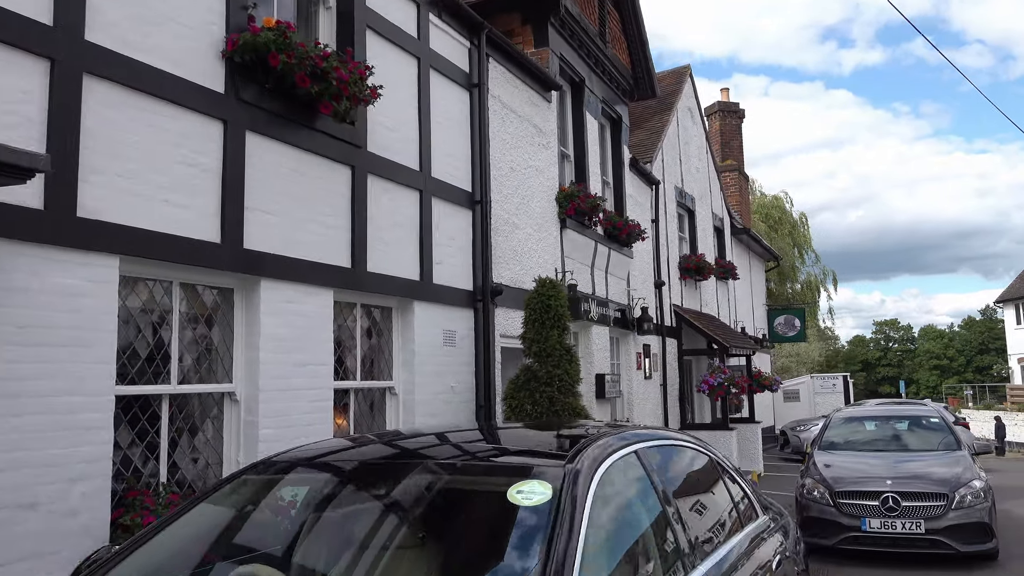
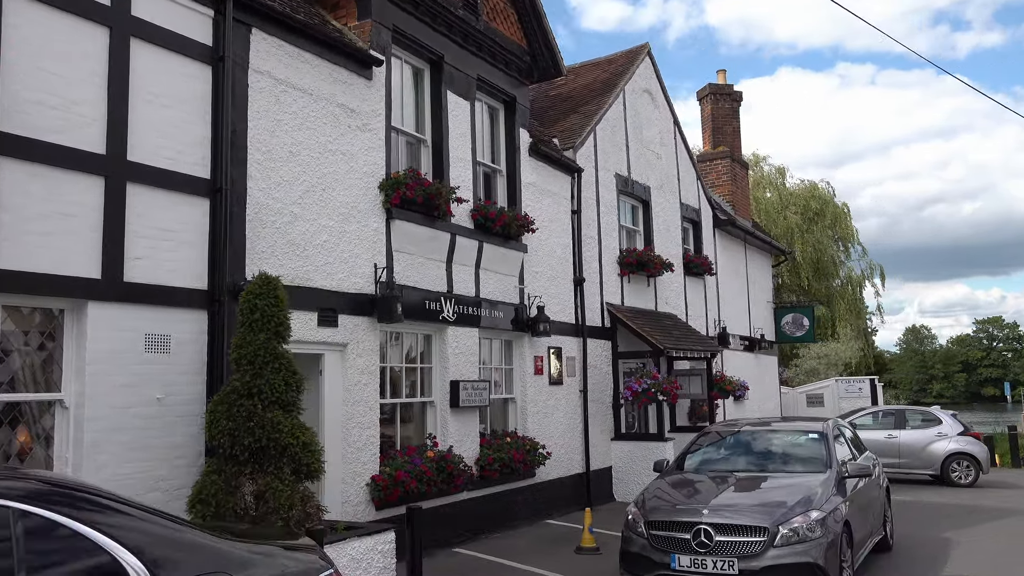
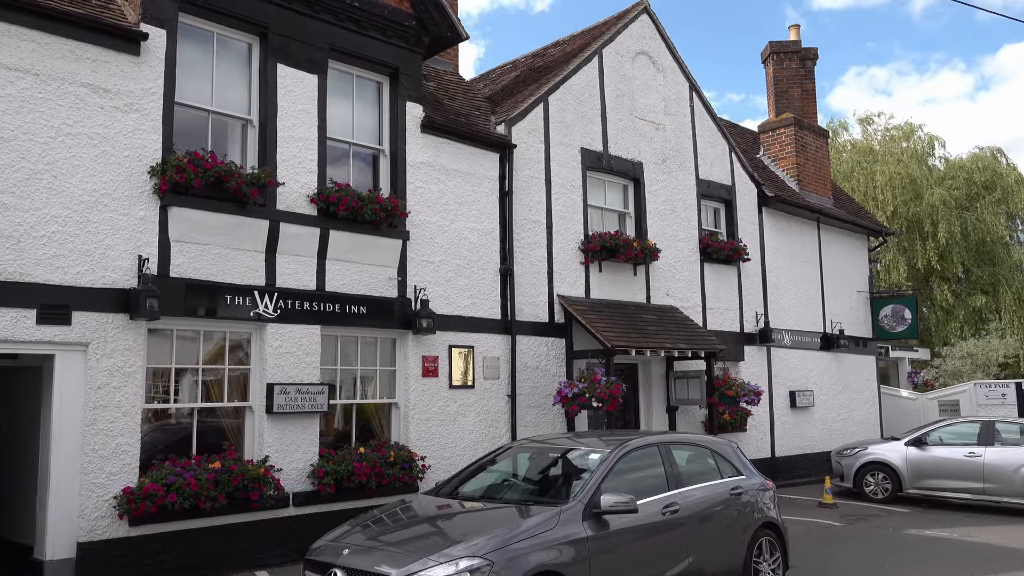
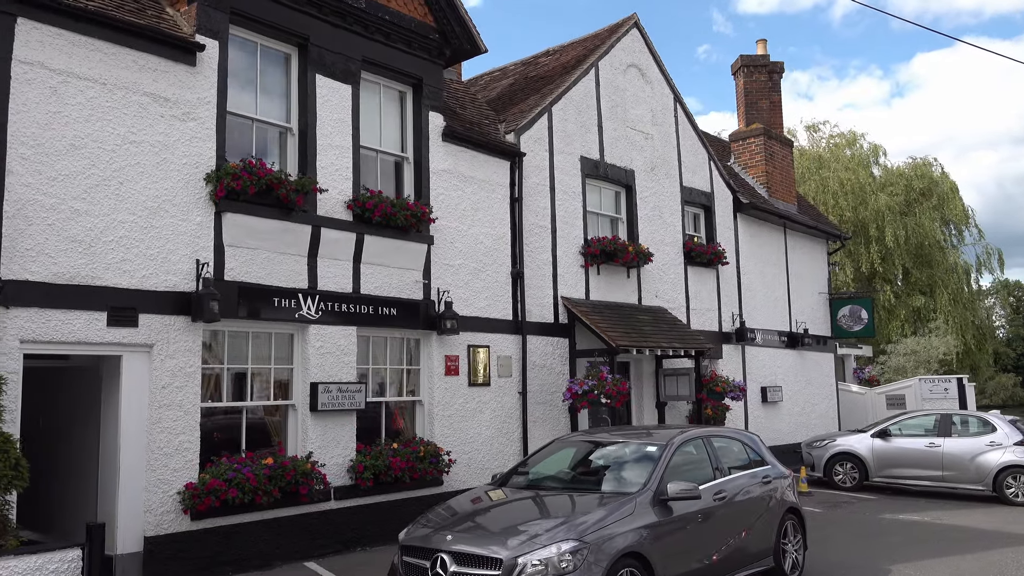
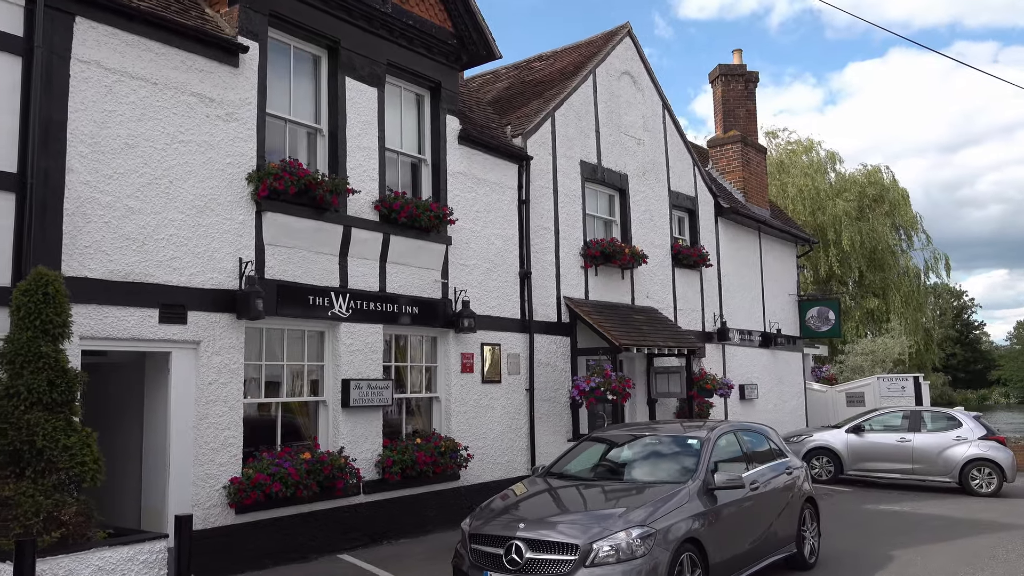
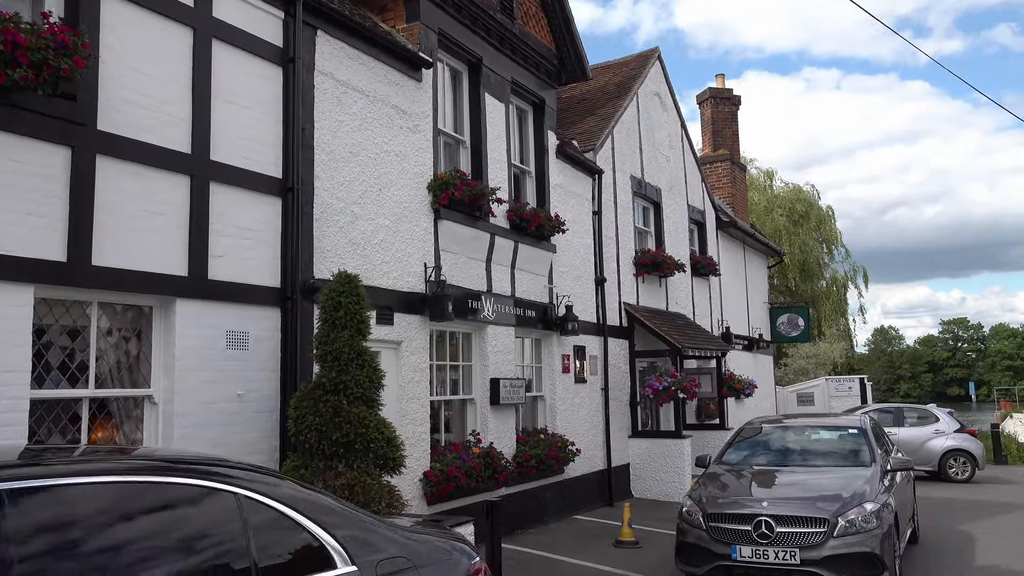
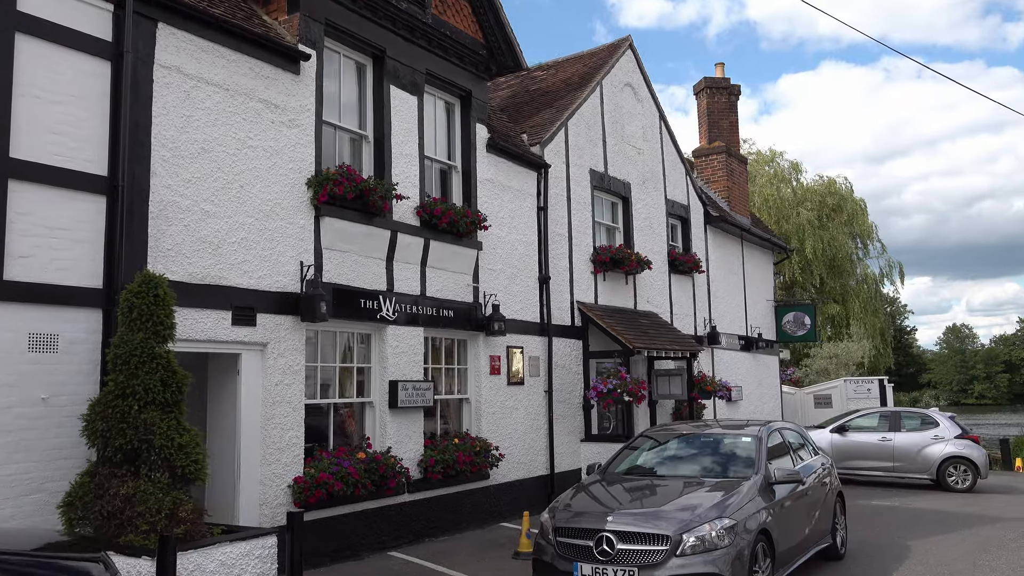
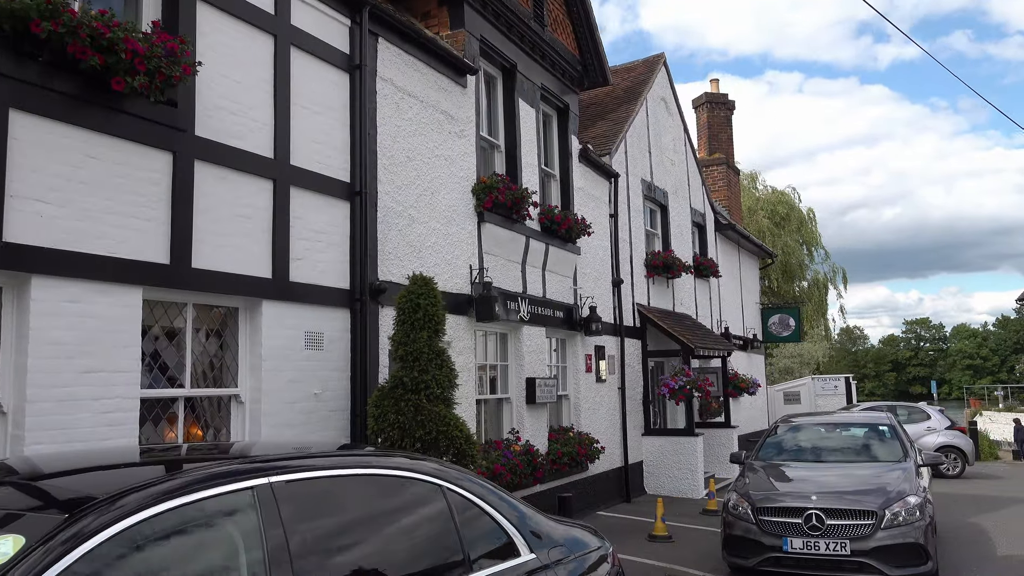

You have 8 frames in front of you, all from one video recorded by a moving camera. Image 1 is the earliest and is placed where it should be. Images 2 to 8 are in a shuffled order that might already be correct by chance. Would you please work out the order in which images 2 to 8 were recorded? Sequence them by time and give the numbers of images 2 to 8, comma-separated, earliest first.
8, 6, 2, 7, 5, 4, 3
